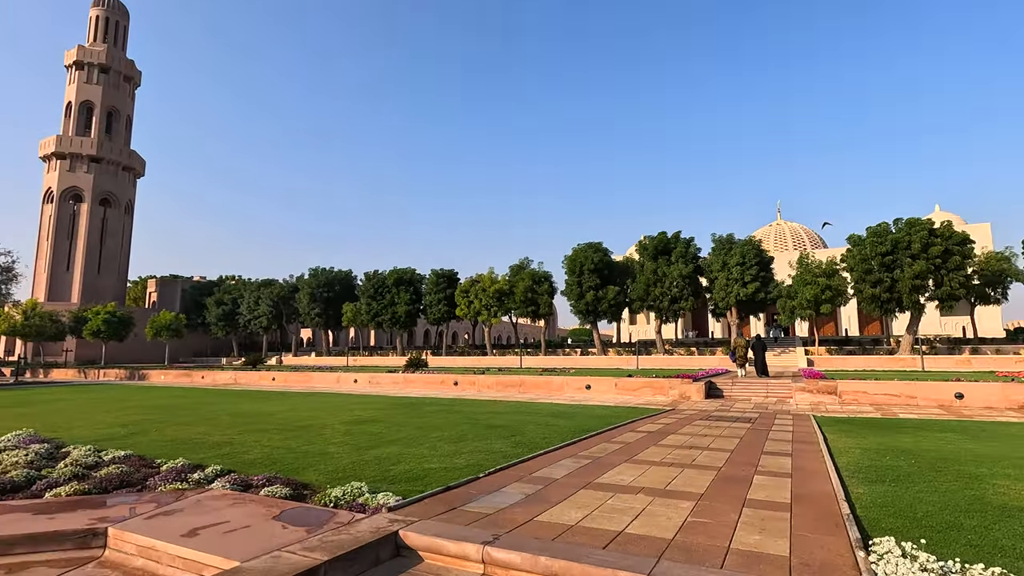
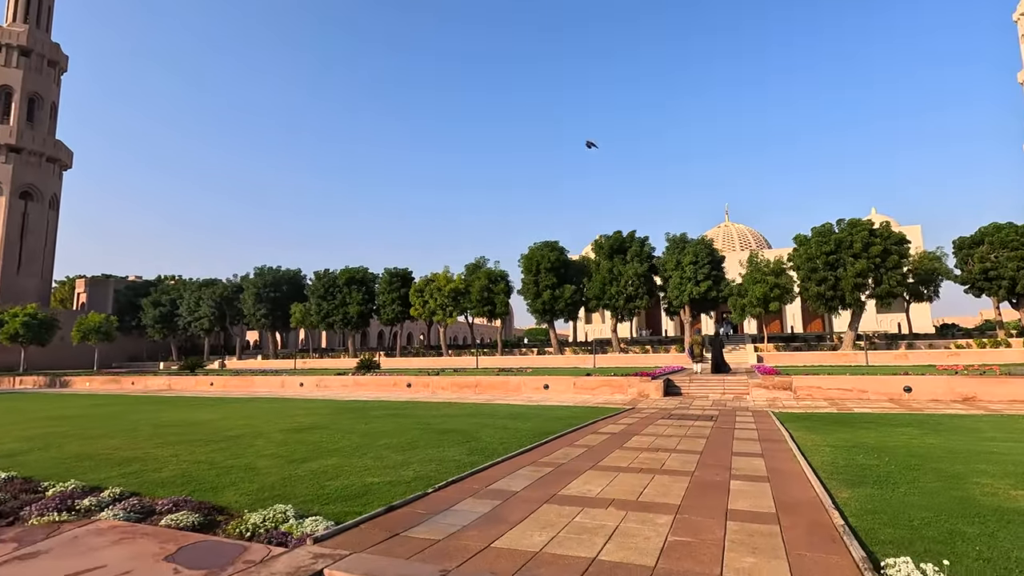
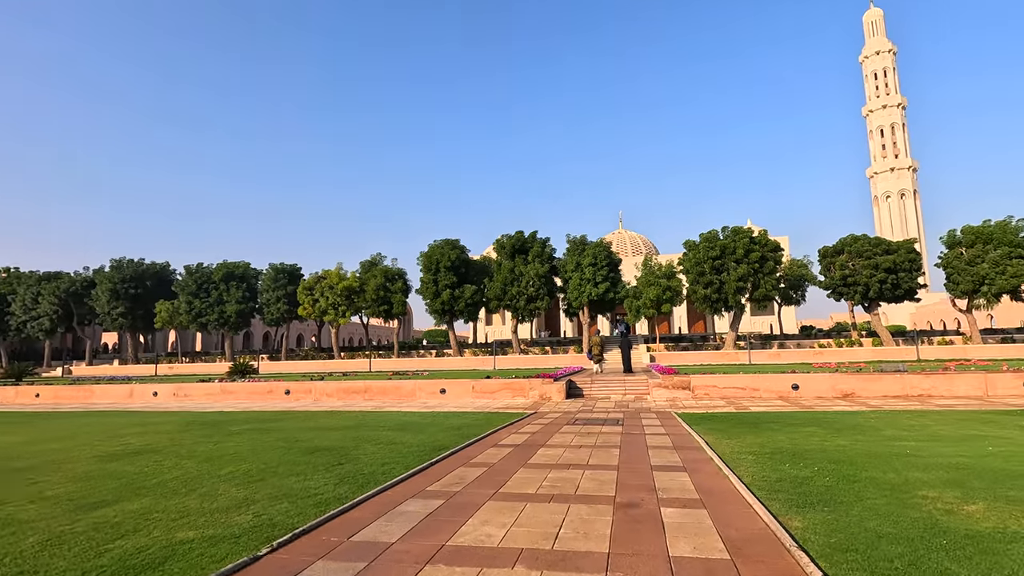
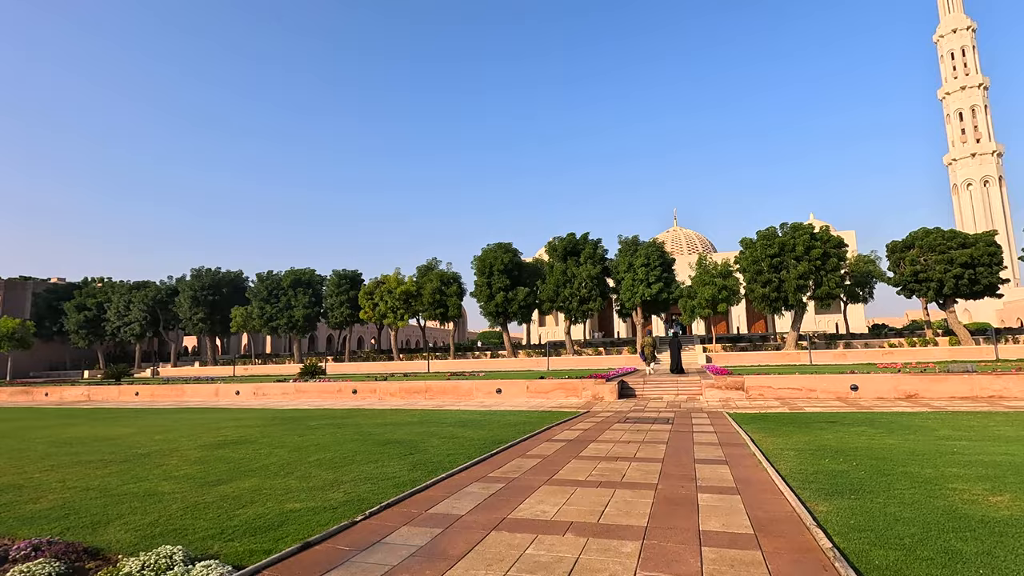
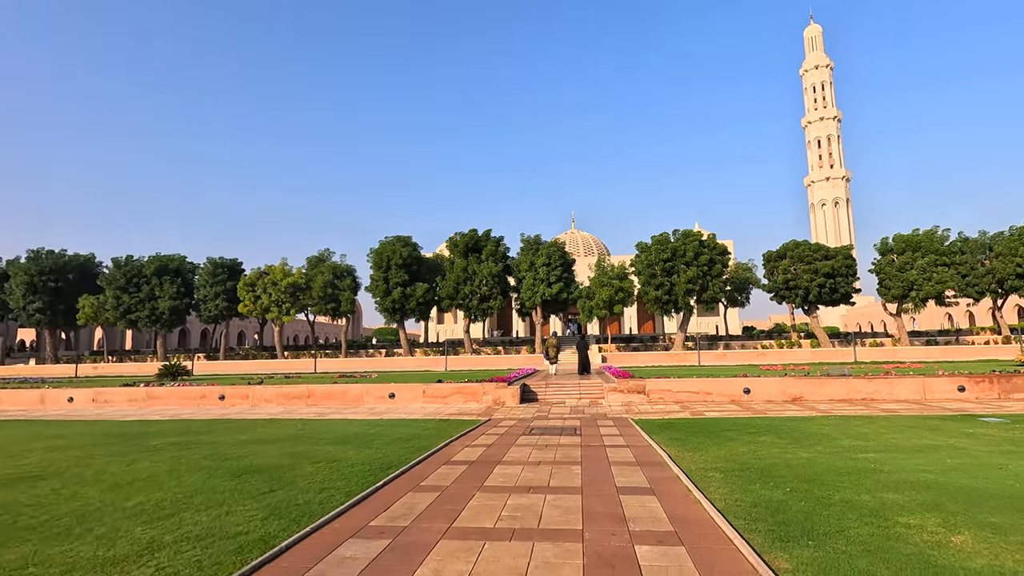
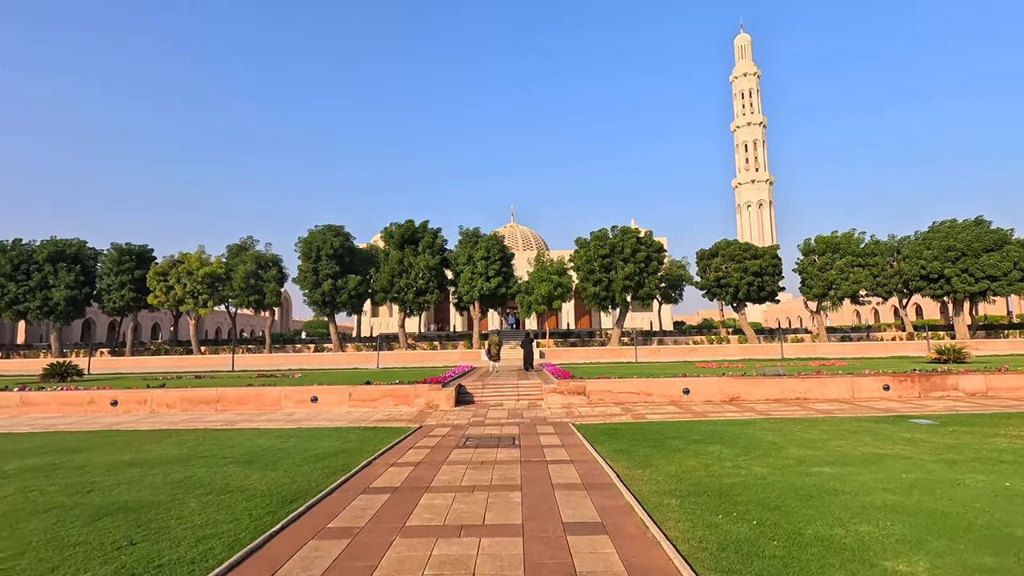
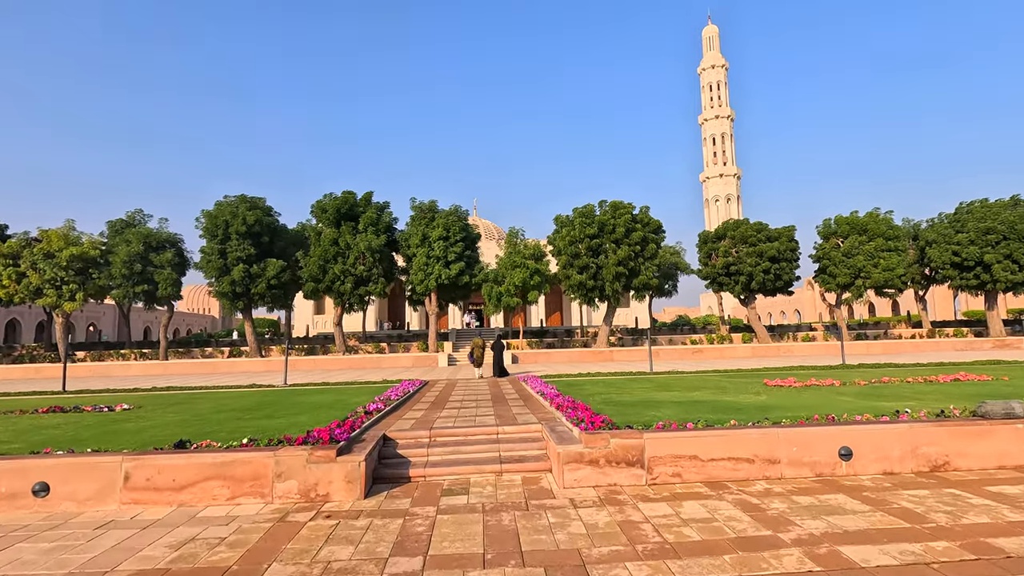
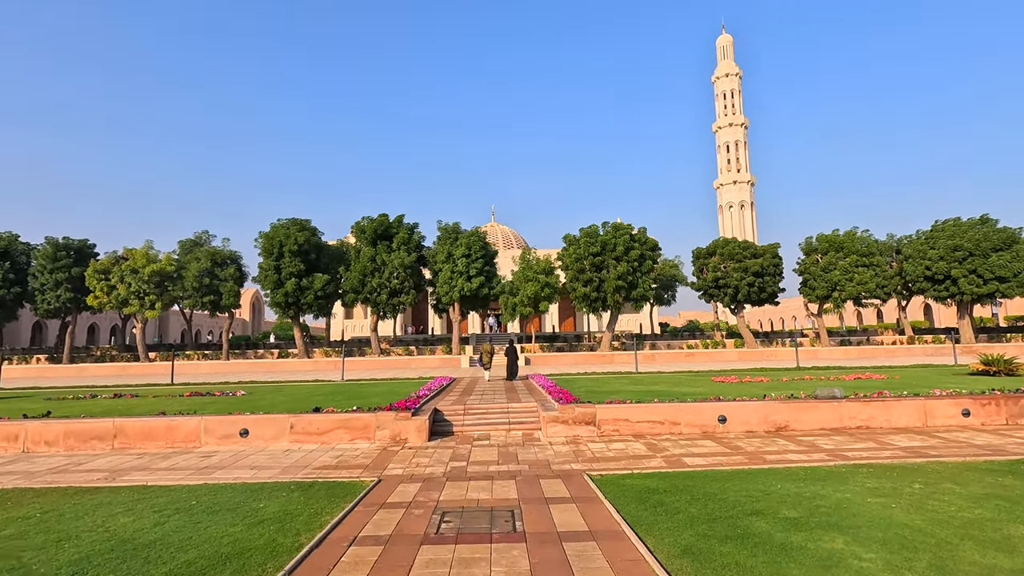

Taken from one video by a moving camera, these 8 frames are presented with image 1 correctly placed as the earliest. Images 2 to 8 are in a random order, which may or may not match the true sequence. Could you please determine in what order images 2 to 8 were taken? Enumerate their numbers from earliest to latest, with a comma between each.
2, 4, 3, 5, 6, 8, 7
